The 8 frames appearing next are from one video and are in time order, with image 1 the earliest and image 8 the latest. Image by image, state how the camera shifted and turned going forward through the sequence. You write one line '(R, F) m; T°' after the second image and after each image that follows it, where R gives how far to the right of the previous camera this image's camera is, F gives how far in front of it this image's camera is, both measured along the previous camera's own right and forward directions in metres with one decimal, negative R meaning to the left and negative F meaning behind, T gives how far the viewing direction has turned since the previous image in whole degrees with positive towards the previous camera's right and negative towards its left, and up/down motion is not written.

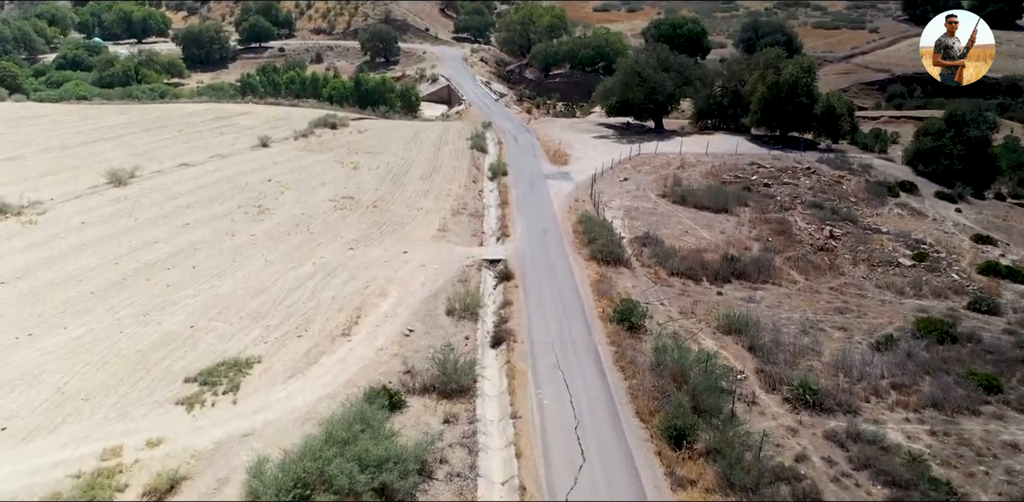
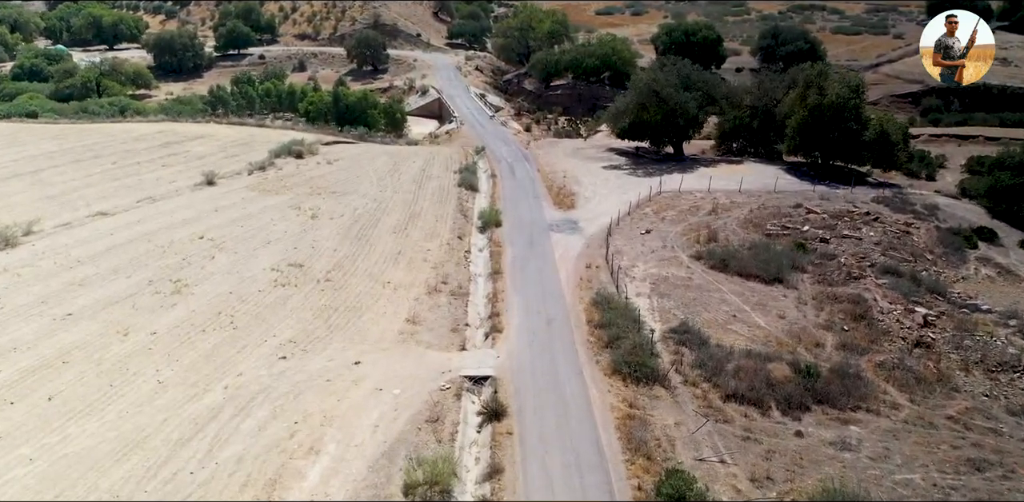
(+0.2, +7.5) m; 0°
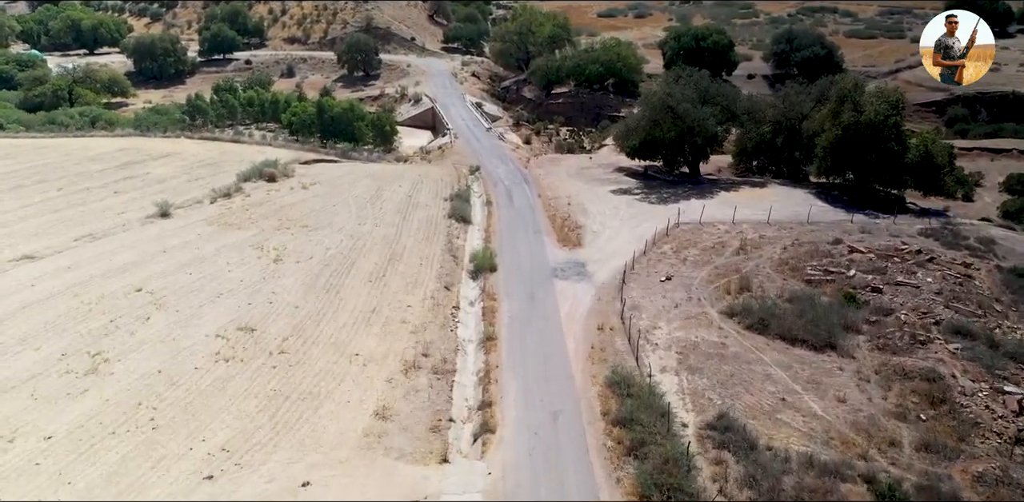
(+0.1, +4.6) m; 0°
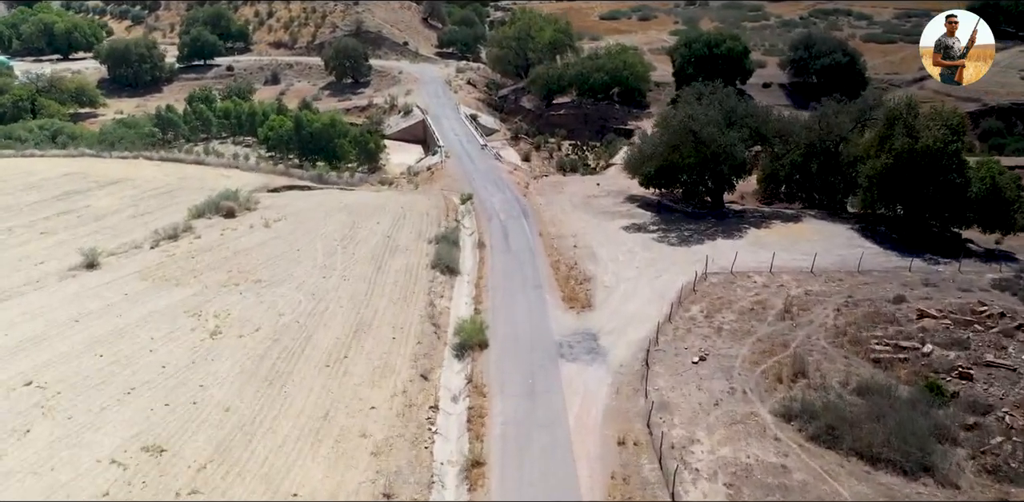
(+0.1, +5.4) m; 0°
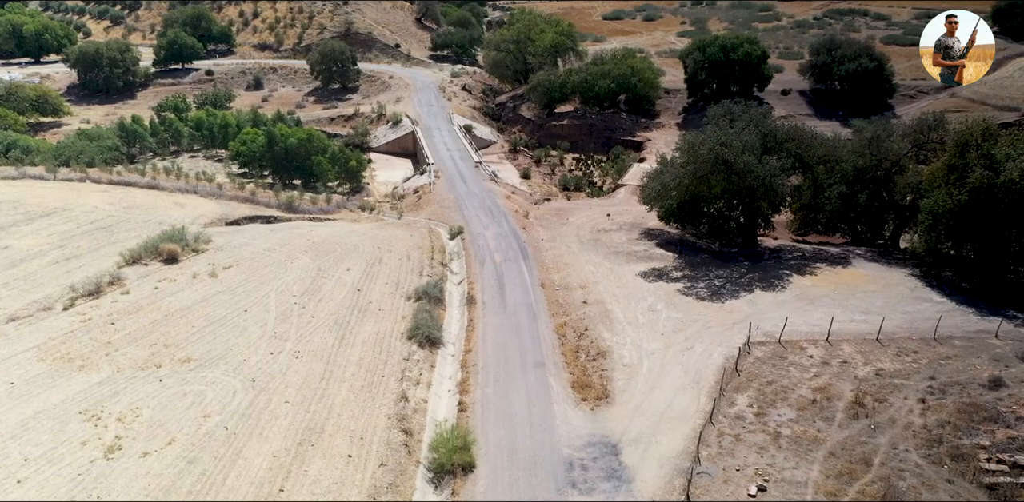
(+0.1, +5.4) m; 0°
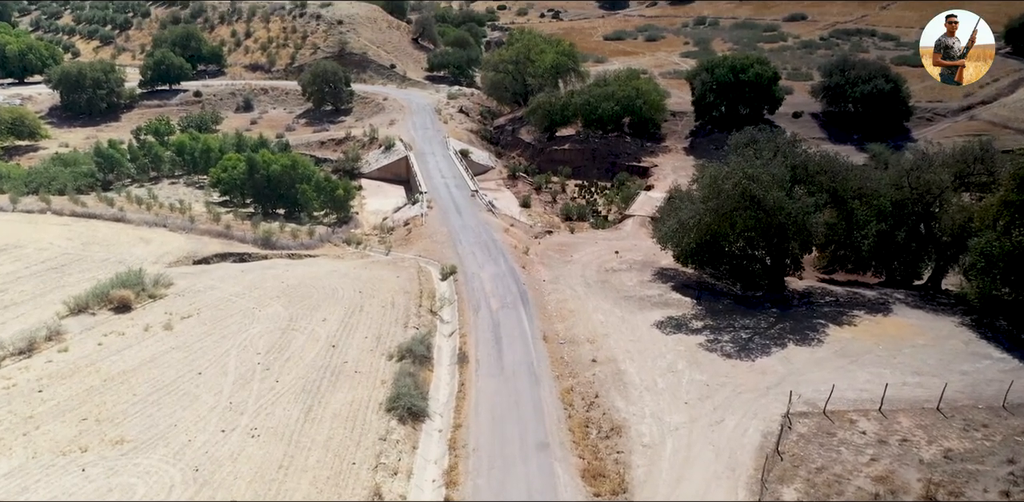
(0.0, +3.3) m; 0°
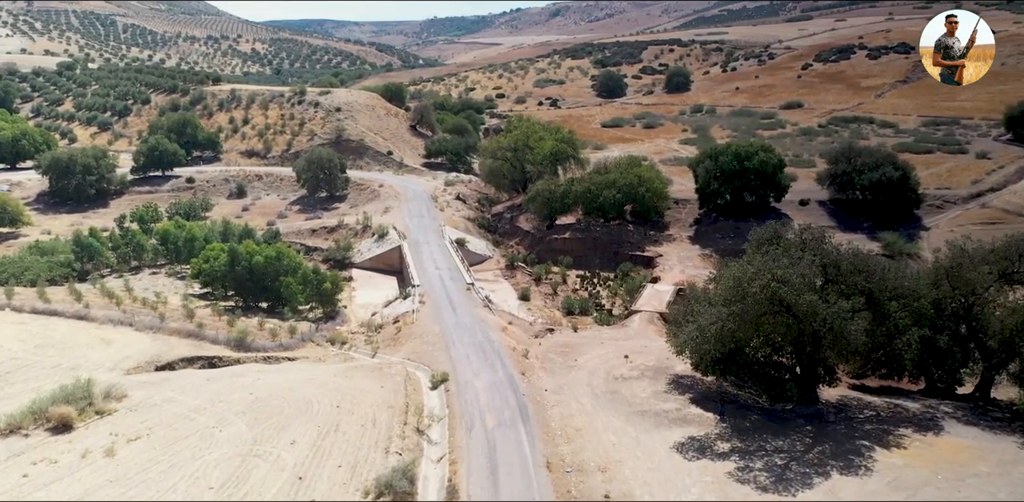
(0.0, +2.8) m; 0°
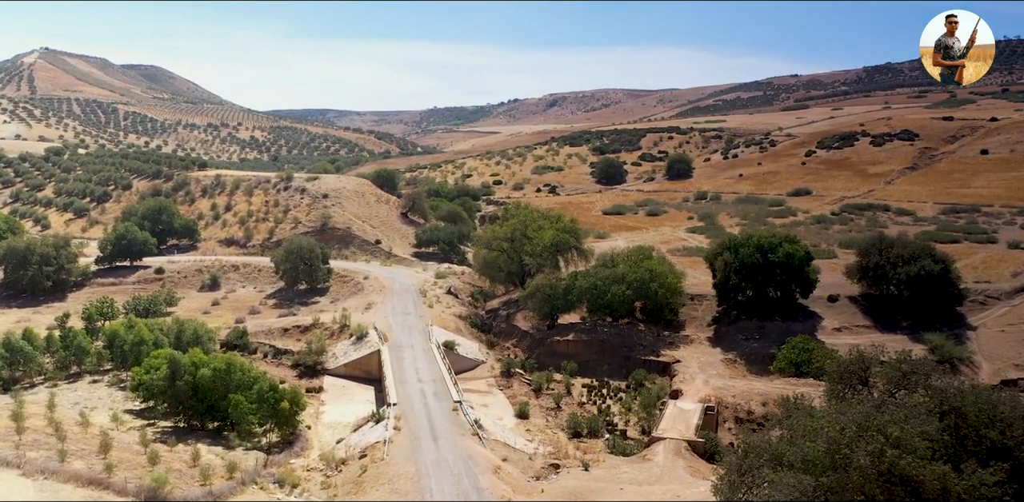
(+0.1, +6.3) m; 0°
